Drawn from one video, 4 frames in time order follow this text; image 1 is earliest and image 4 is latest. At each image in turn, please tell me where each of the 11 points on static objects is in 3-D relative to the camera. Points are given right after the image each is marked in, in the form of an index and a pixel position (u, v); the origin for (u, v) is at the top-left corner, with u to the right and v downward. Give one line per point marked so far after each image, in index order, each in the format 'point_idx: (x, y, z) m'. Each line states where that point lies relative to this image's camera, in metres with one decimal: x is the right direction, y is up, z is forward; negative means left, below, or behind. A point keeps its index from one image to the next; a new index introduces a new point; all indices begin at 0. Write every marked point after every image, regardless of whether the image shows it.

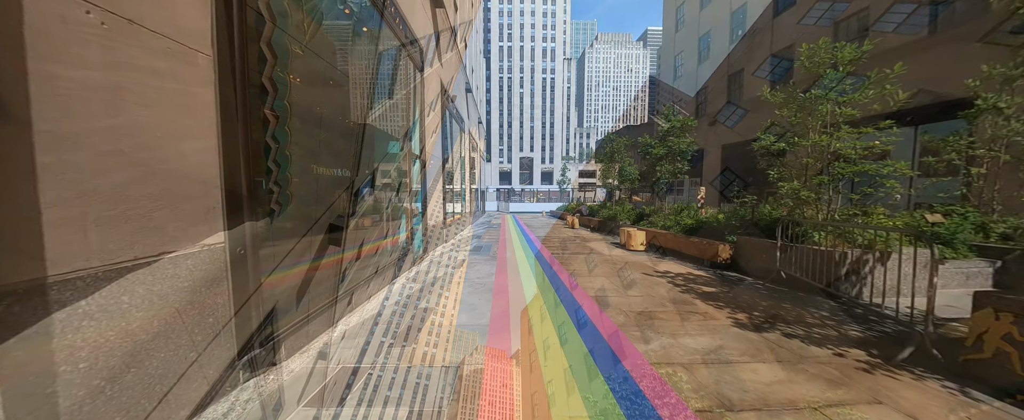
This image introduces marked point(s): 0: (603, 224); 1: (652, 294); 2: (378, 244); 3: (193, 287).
0: (+5.0, -0.7, +14.7) m
1: (+2.6, -1.5, +5.0) m
2: (-3.1, -0.8, +6.4) m
3: (-2.8, -0.7, +2.3) m
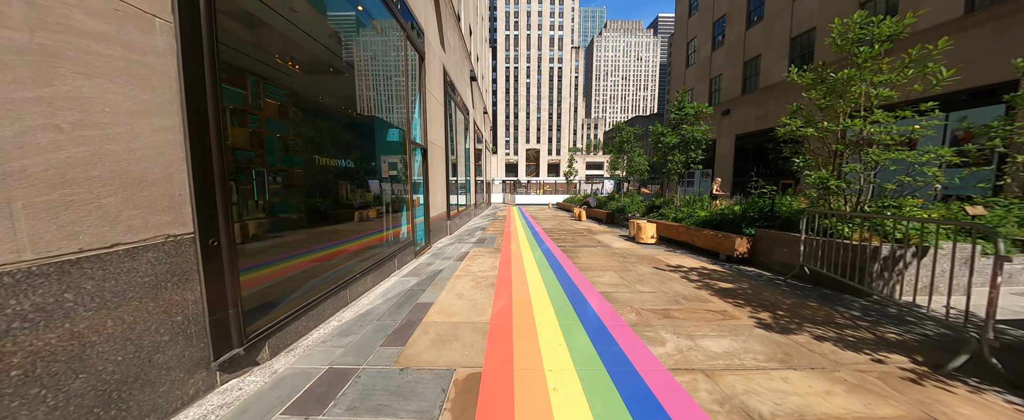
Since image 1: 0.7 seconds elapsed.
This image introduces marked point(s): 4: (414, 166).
0: (+5.2, -0.3, +14.3) m
1: (+2.6, -1.4, +4.6) m
2: (-3.0, -0.5, +6.2) m
3: (-2.8, -0.6, +2.1) m
4: (-2.9, +1.3, +7.8) m
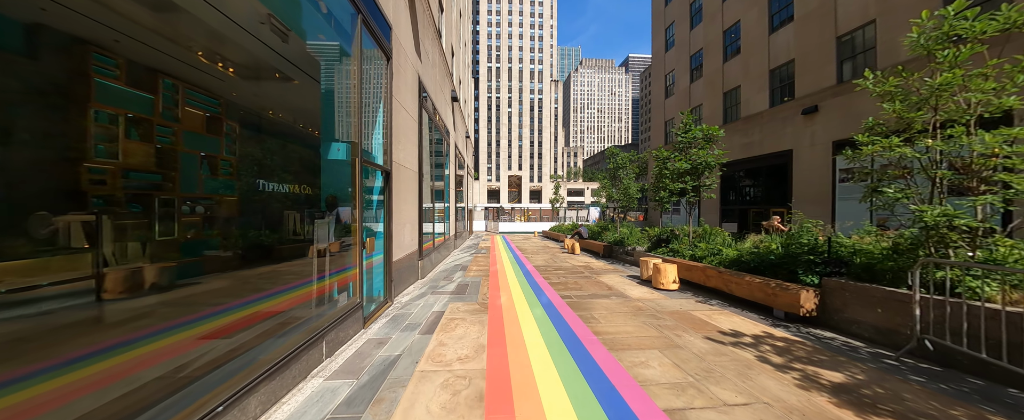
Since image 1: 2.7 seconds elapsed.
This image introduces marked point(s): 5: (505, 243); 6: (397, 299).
0: (+4.5, -1.8, +12.7) m
1: (+2.6, -2.0, +2.9) m
2: (-3.1, -1.3, +4.1) m
3: (-2.6, -0.9, 0.0) m
4: (-3.1, +0.3, +5.9) m
5: (-0.4, -2.3, +18.9) m
6: (-2.8, -2.1, +6.5) m
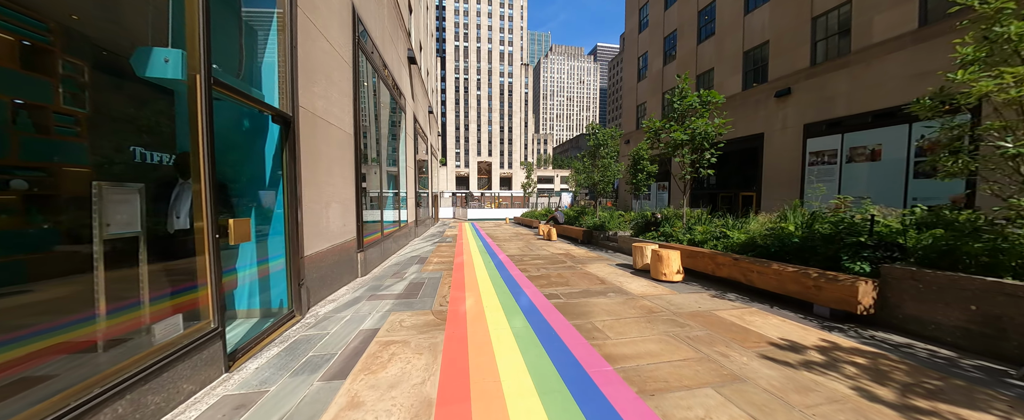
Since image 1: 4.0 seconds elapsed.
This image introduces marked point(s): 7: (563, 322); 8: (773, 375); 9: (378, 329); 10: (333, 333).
0: (+3.3, -1.0, +11.5) m
1: (+2.5, -1.6, +1.5) m
2: (-3.4, -0.9, +2.1) m
3: (-2.4, -0.7, -1.9) m
4: (-3.5, +0.8, +3.8) m
5: (-2.3, -1.3, +17.1) m
6: (-3.3, -1.7, +4.5) m
7: (+0.7, -1.6, +4.0) m
8: (+2.5, -1.6, +2.7) m
9: (-1.8, -1.6, +3.7) m
10: (-2.4, -1.6, +3.7) m
